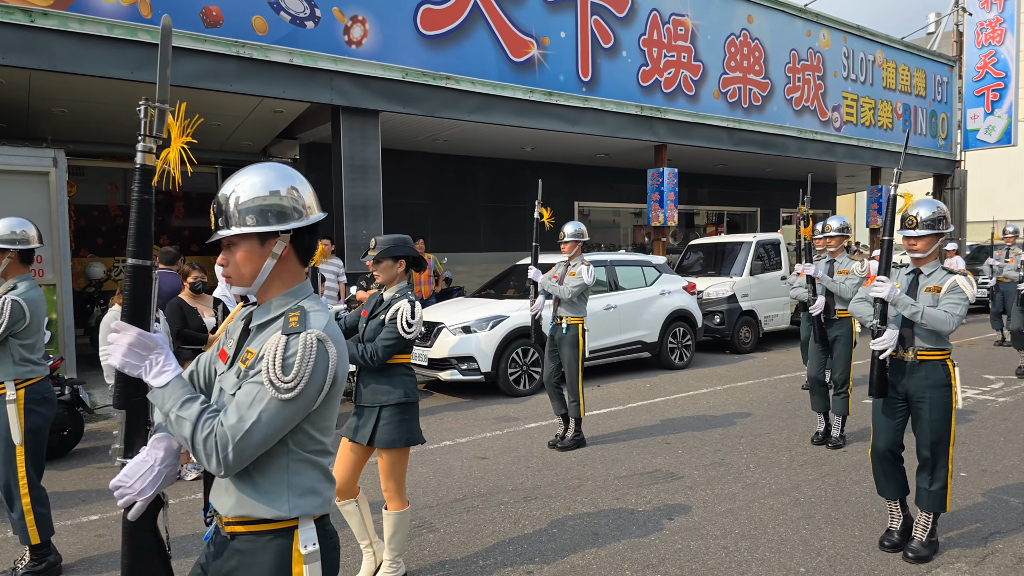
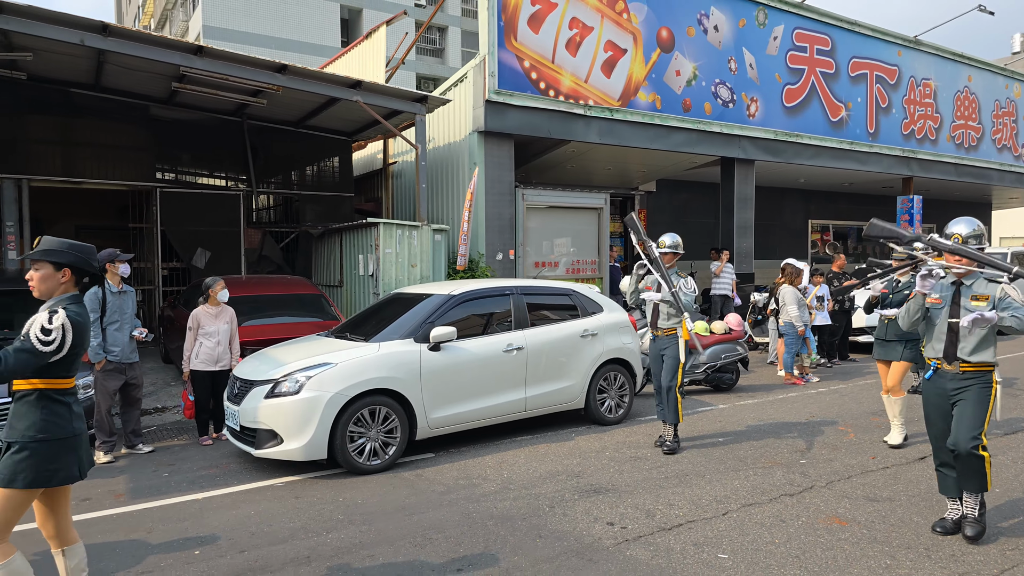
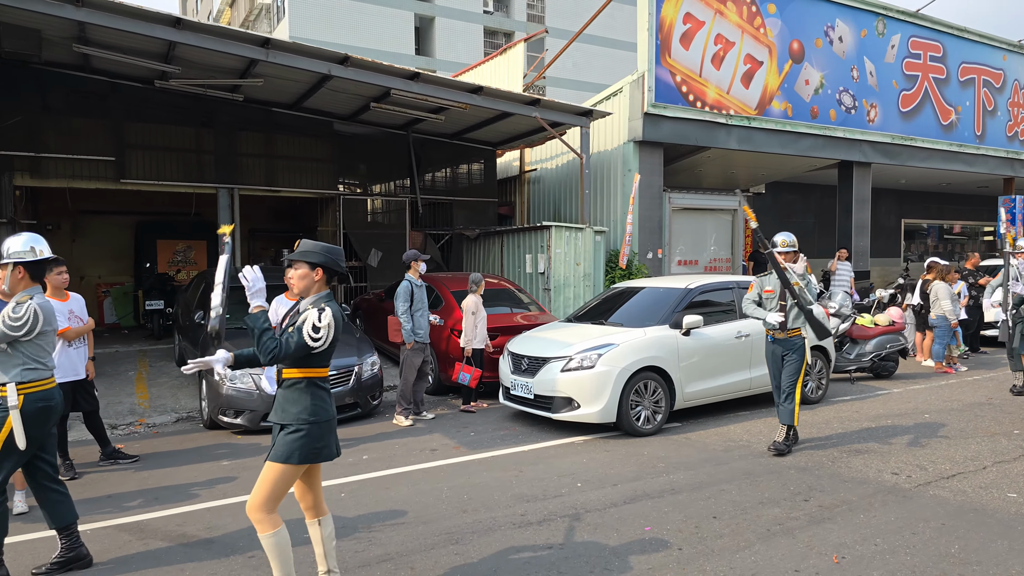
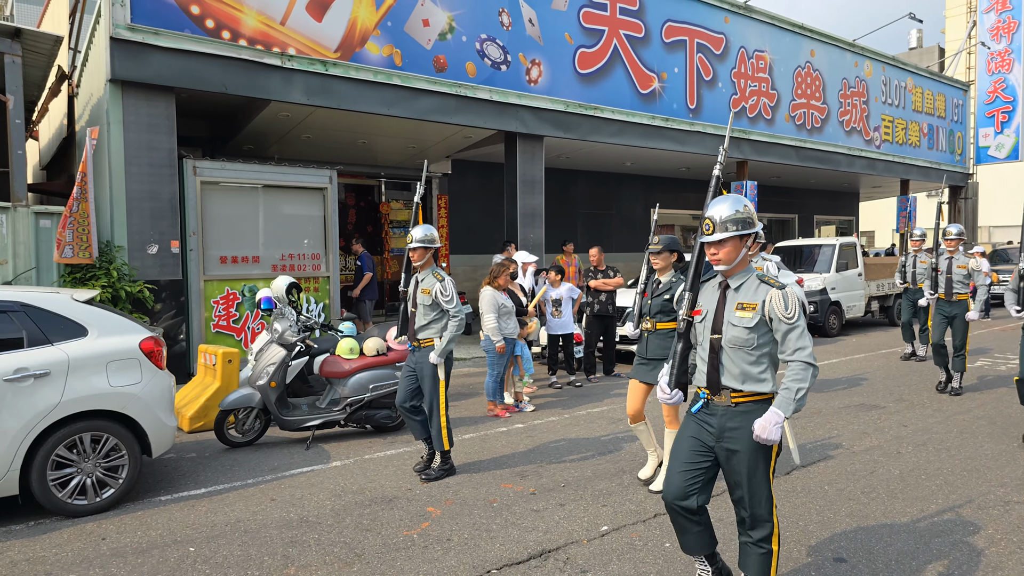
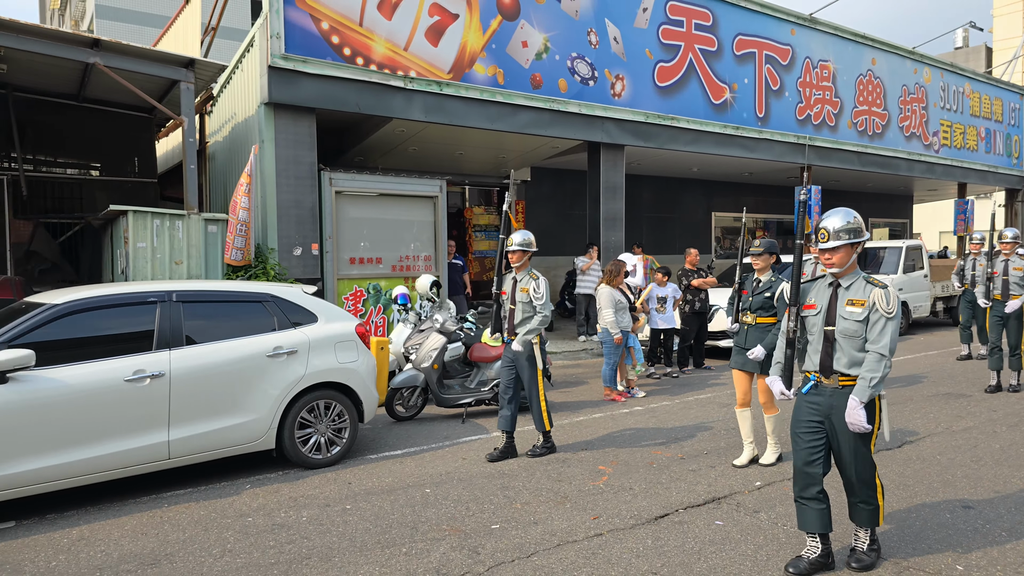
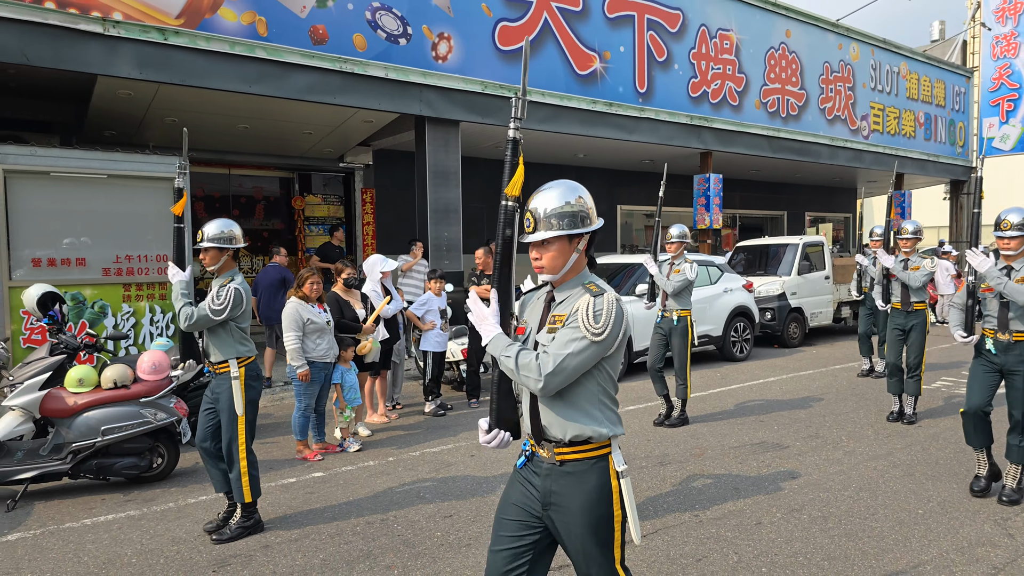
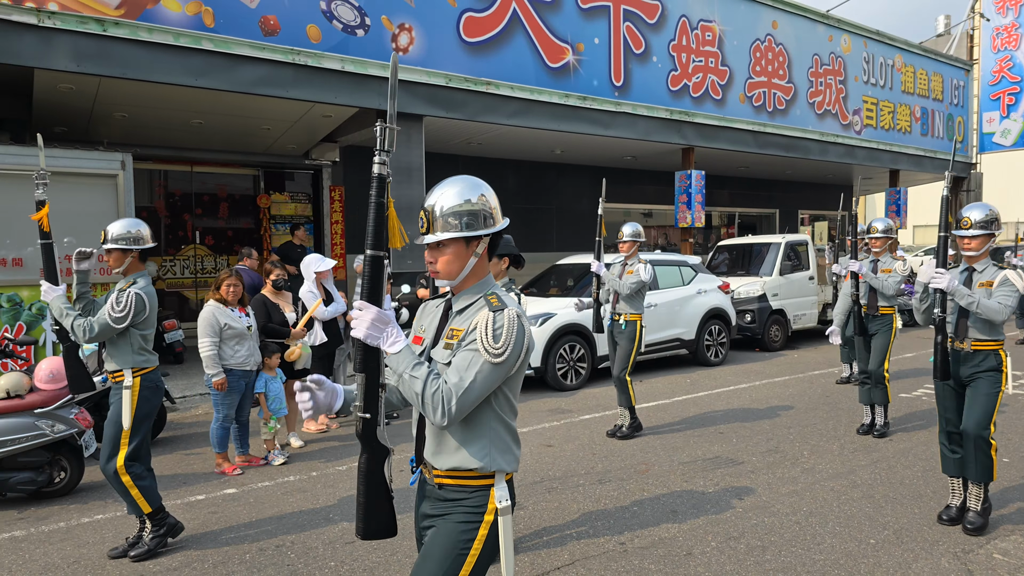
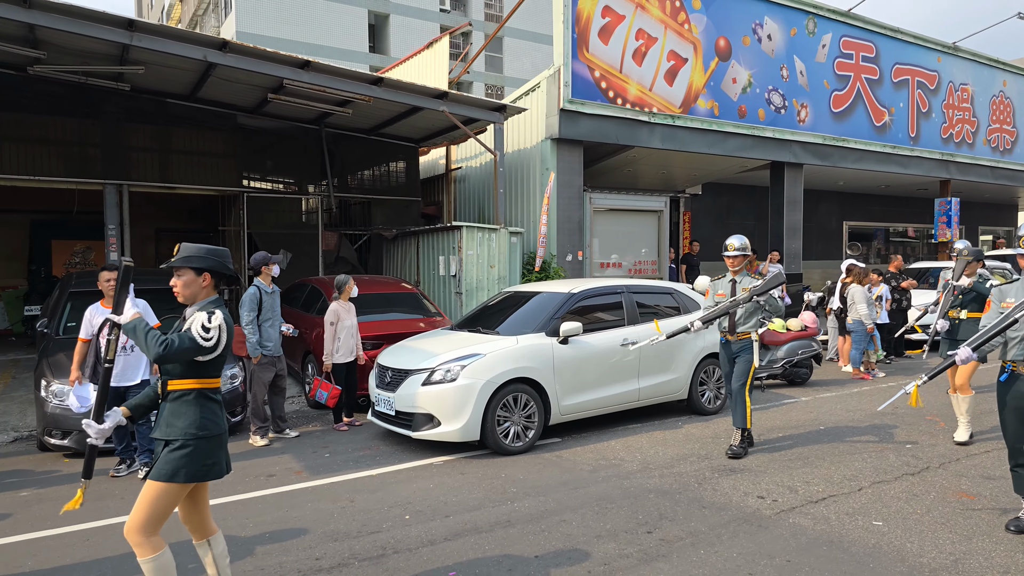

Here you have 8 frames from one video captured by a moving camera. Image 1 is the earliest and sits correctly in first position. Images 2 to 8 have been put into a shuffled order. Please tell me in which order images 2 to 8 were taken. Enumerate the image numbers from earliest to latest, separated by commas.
7, 6, 4, 5, 2, 8, 3
